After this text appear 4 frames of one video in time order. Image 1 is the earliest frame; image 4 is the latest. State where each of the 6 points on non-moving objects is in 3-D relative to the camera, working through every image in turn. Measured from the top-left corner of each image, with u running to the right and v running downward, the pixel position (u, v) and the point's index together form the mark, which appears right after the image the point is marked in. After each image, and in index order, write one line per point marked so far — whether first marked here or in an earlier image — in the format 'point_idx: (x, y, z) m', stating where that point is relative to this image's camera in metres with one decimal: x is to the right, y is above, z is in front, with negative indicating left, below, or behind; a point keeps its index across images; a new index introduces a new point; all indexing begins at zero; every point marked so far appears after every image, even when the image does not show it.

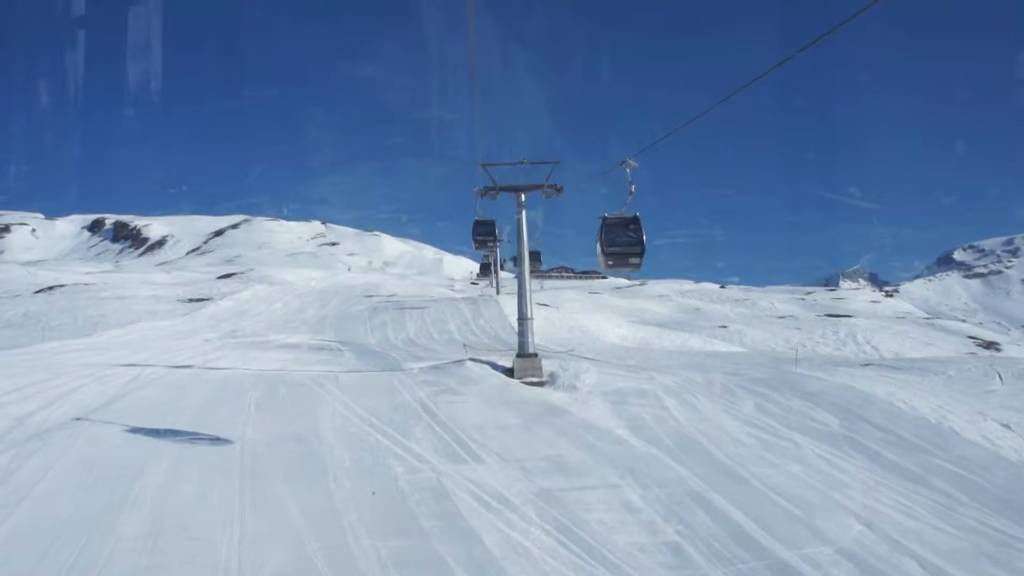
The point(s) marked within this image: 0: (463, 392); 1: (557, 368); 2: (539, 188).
0: (-0.8, -1.7, +13.1) m
1: (+0.9, -1.6, +15.1) m
2: (+0.6, +2.1, +16.2) m
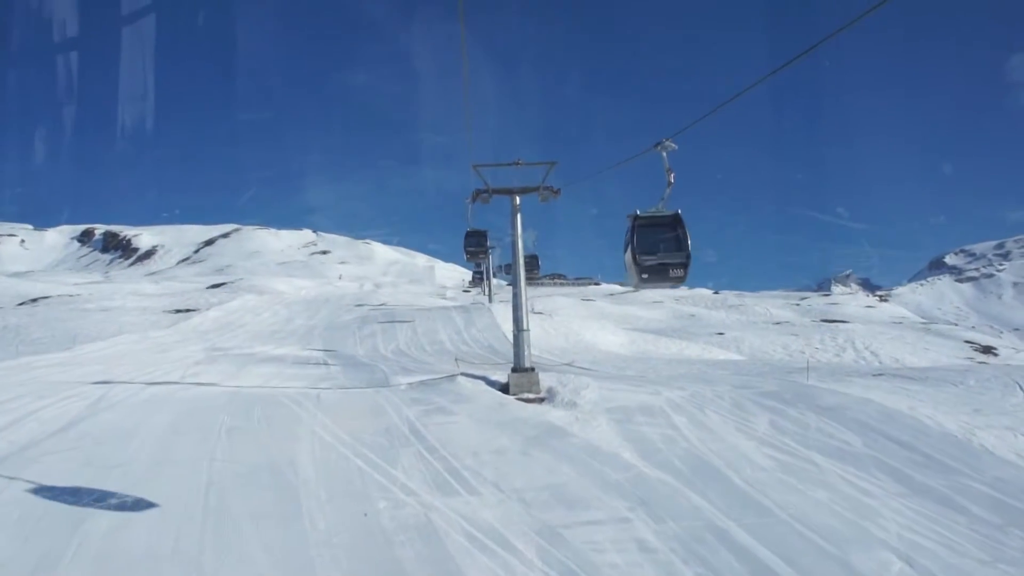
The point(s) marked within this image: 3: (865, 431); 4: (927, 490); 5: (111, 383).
0: (-0.9, -1.9, +12.0) m
1: (+0.8, -1.7, +14.1) m
2: (+0.4, +1.9, +15.2) m
3: (+5.7, -2.3, +12.7) m
4: (+5.5, -2.7, +10.4) m
5: (-9.0, -2.1, +17.4) m
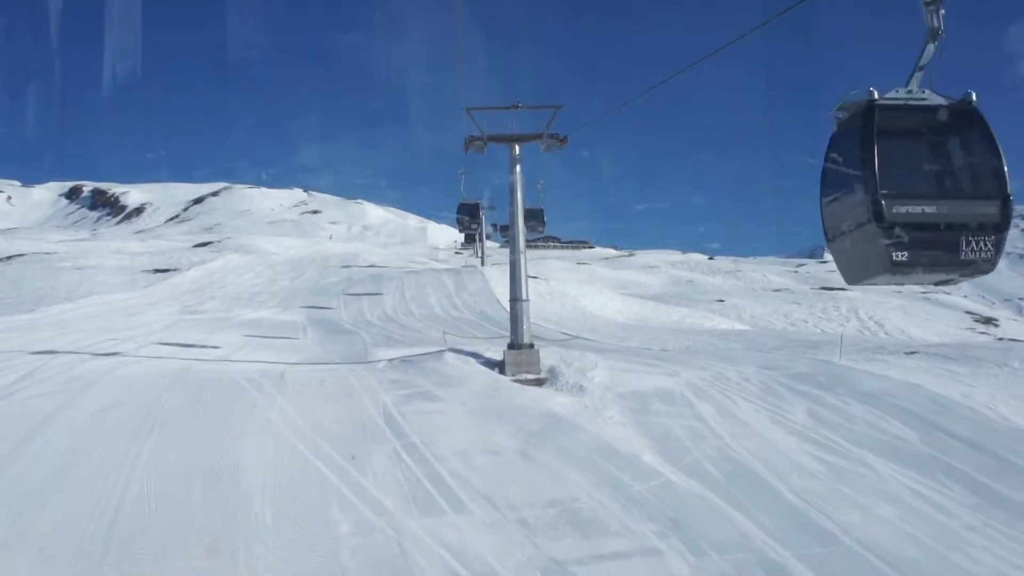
0: (-0.9, -1.4, +10.2) m
1: (+0.7, -1.2, +12.2) m
2: (+0.4, +2.5, +13.2) m
3: (+5.7, -1.9, +10.9) m
4: (+5.5, -2.4, +8.7) m
5: (-9.1, -1.3, +15.5) m
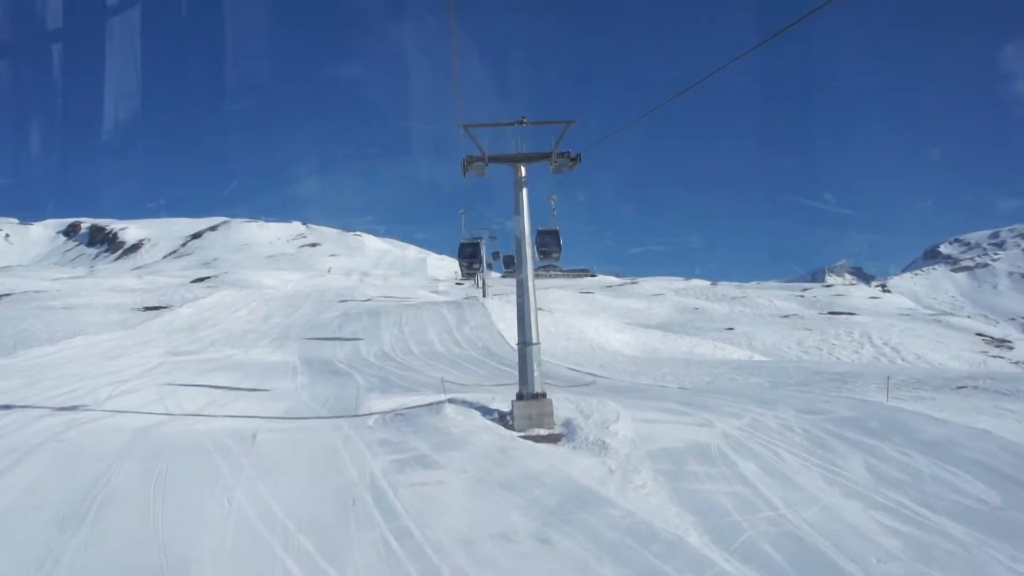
0: (-0.8, -1.9, +8.6) m
1: (+0.8, -1.7, +10.6) m
2: (+0.5, +1.9, +11.8) m
3: (+5.8, -2.3, +9.3) m
4: (+5.6, -2.7, +7.1) m
5: (-8.9, -2.1, +13.9) m
